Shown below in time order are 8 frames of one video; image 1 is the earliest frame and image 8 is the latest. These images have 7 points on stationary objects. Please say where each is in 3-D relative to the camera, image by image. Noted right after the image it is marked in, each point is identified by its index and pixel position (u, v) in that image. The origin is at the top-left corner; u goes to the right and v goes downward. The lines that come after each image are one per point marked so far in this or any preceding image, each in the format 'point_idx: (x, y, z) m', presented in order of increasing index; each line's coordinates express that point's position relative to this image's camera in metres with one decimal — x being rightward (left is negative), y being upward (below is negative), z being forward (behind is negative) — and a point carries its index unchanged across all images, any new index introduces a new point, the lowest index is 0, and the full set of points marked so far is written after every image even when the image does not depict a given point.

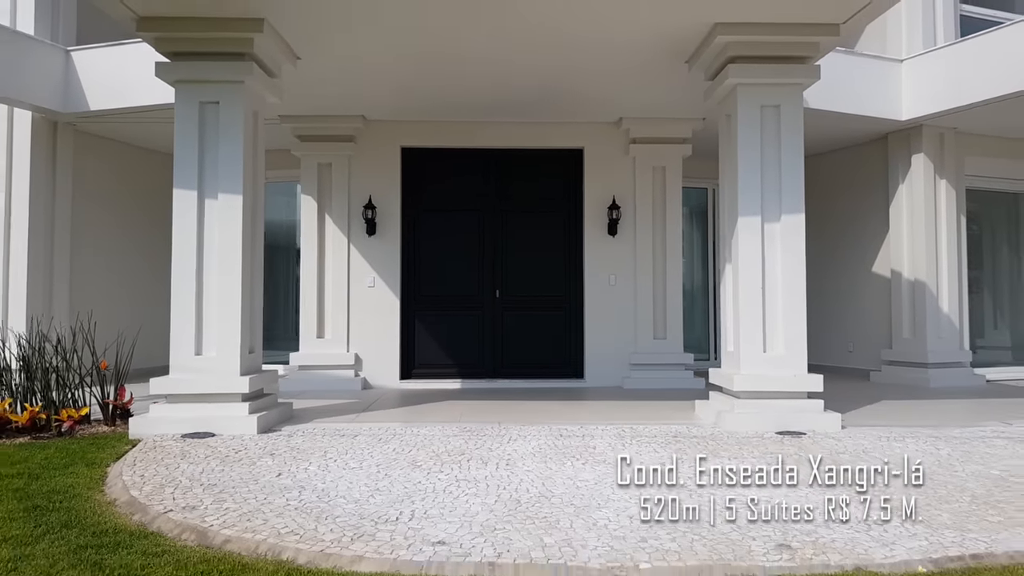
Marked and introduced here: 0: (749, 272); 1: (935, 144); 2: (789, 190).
0: (+1.5, +0.1, +5.1) m
1: (+4.0, +1.3, +7.8) m
2: (+1.7, +0.6, +5.2) m
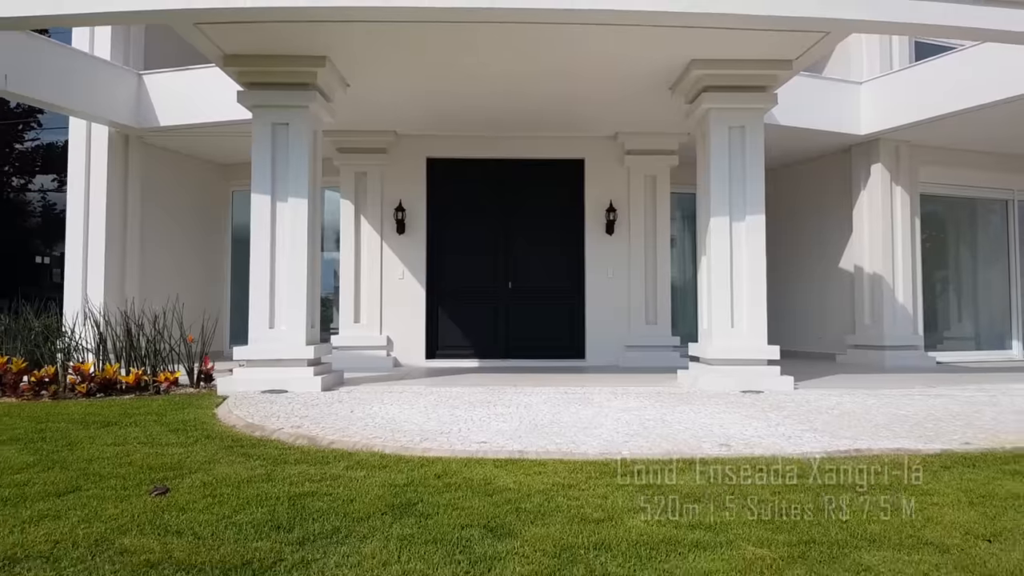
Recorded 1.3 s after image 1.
0: (+1.6, +0.2, +6.3) m
1: (+4.1, +1.4, +8.9) m
2: (+1.8, +0.7, +6.3) m
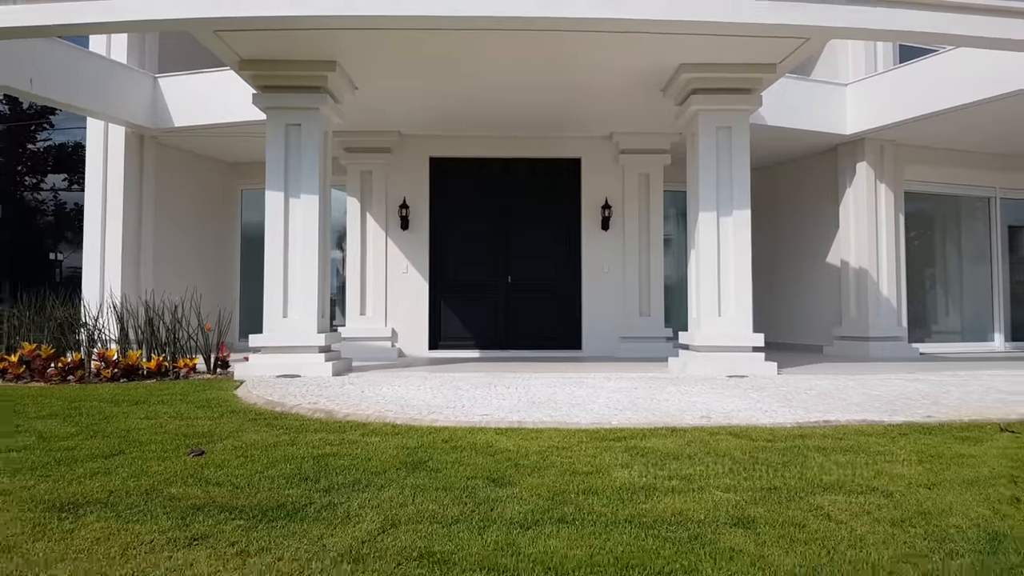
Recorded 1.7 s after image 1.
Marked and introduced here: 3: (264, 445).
0: (+1.6, +0.3, +6.7) m
1: (+4.1, +1.5, +9.3) m
2: (+1.8, +0.8, +6.7) m
3: (-1.1, -0.7, +3.7) m
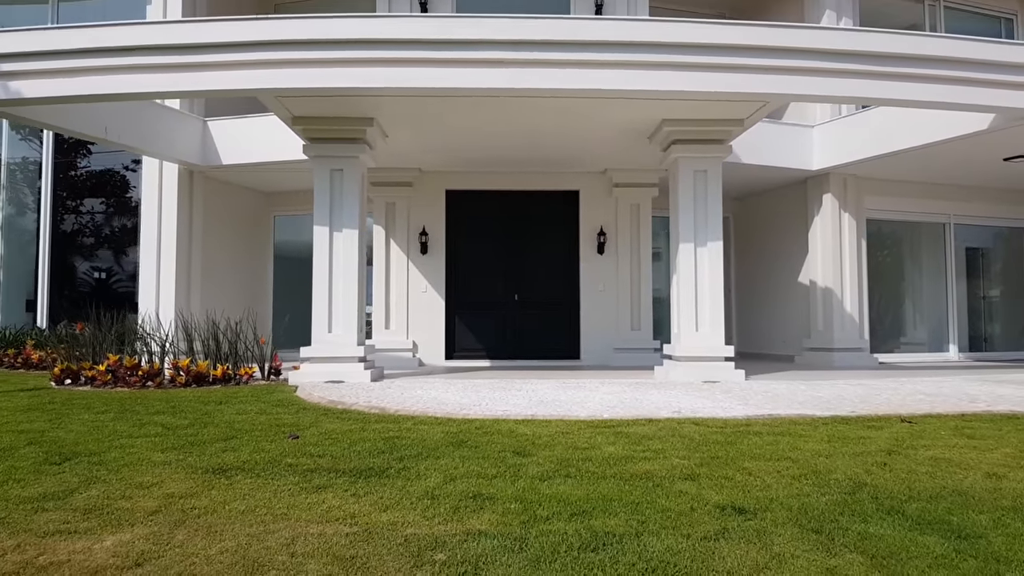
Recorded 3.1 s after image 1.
0: (+1.6, +0.1, +7.9) m
1: (+4.2, +1.2, +10.6) m
2: (+1.9, +0.6, +7.9) m
3: (-1.0, -0.8, +4.9) m
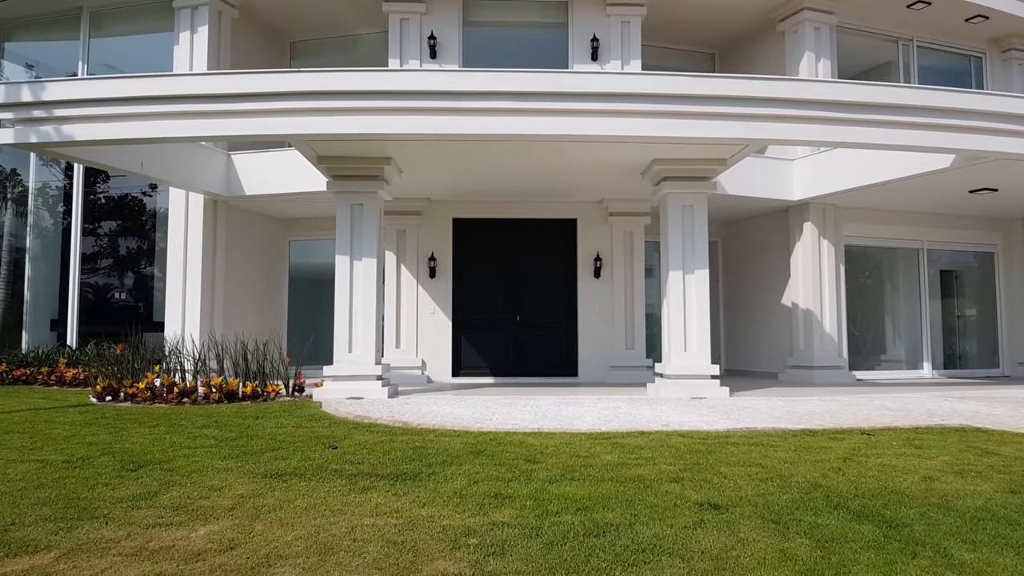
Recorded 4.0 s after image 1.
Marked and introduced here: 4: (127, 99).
0: (+1.7, -0.1, +8.6) m
1: (+4.2, +1.0, +11.3) m
2: (+1.9, +0.3, +8.7) m
3: (-0.9, -1.0, +5.6) m
4: (-3.6, +1.7, +7.7) m
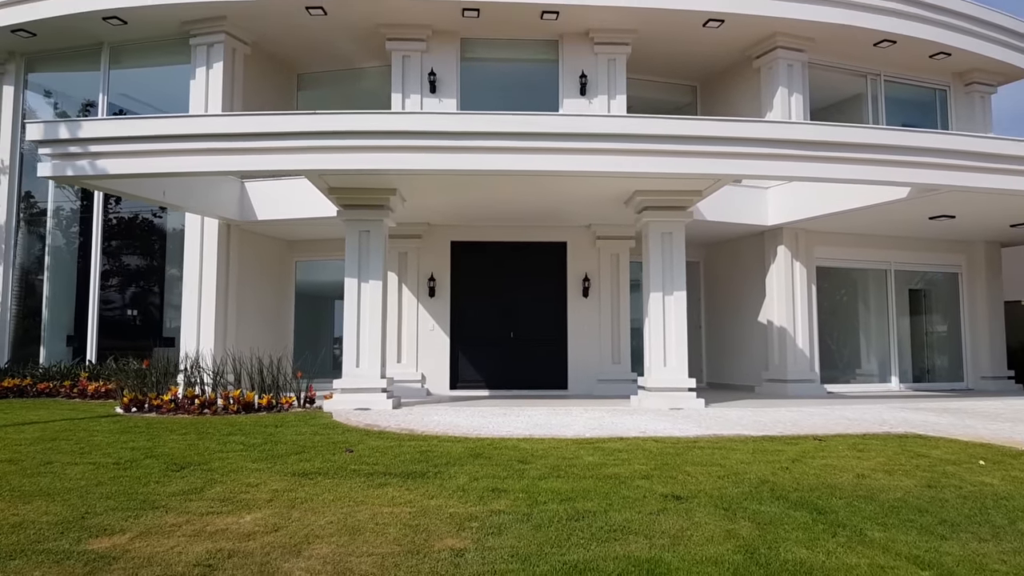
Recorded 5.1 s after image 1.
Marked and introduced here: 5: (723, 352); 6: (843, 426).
0: (+1.6, -0.4, +9.4) m
1: (+4.1, +0.7, +12.2) m
2: (+1.9, +0.1, +9.5) m
3: (-1.0, -1.2, +6.4) m
4: (-3.6, +1.5, +8.5) m
5: (+3.4, -1.0, +13.6) m
6: (+3.0, -1.3, +7.6) m
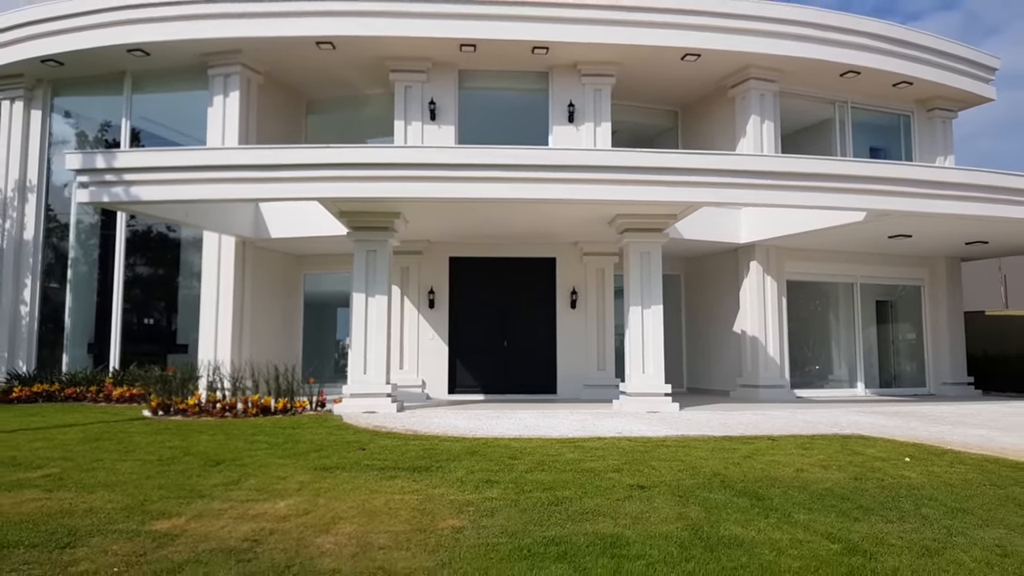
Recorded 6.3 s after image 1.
0: (+1.5, -0.6, +10.4) m
1: (+4.0, +0.5, +13.1) m
2: (+1.8, -0.1, +10.4) m
3: (-1.0, -1.4, +7.3) m
4: (-3.7, +1.4, +9.4) m
5: (+3.3, -1.2, +14.6) m
6: (+2.9, -1.4, +8.6) m
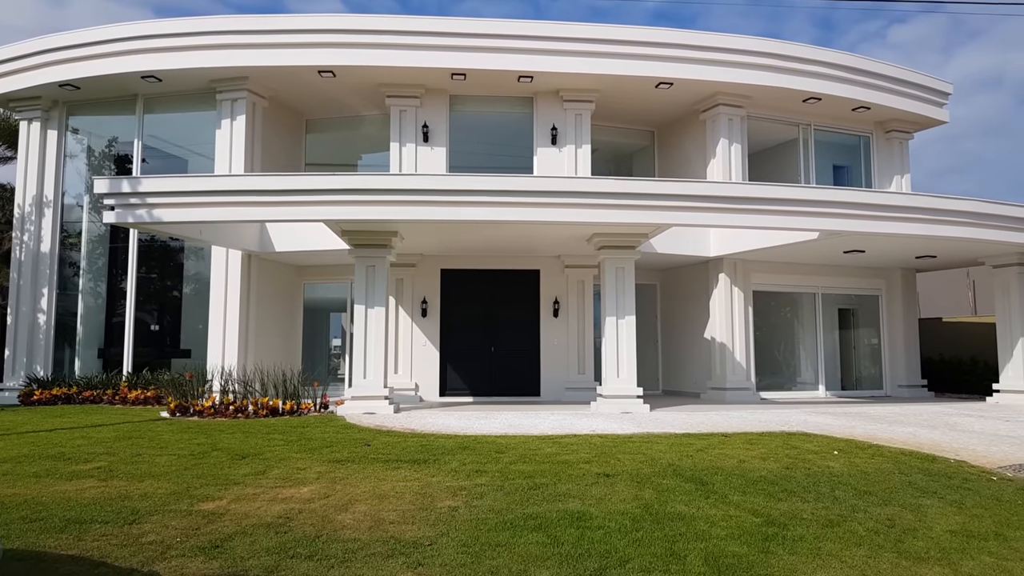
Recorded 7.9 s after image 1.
0: (+1.4, -0.7, +11.5) m
1: (+3.8, +0.3, +14.3) m
2: (+1.6, -0.2, +11.5) m
3: (-1.2, -1.5, +8.4) m
4: (-3.9, +1.2, +10.4) m
5: (+3.1, -1.4, +15.7) m
6: (+2.8, -1.6, +9.7) m
